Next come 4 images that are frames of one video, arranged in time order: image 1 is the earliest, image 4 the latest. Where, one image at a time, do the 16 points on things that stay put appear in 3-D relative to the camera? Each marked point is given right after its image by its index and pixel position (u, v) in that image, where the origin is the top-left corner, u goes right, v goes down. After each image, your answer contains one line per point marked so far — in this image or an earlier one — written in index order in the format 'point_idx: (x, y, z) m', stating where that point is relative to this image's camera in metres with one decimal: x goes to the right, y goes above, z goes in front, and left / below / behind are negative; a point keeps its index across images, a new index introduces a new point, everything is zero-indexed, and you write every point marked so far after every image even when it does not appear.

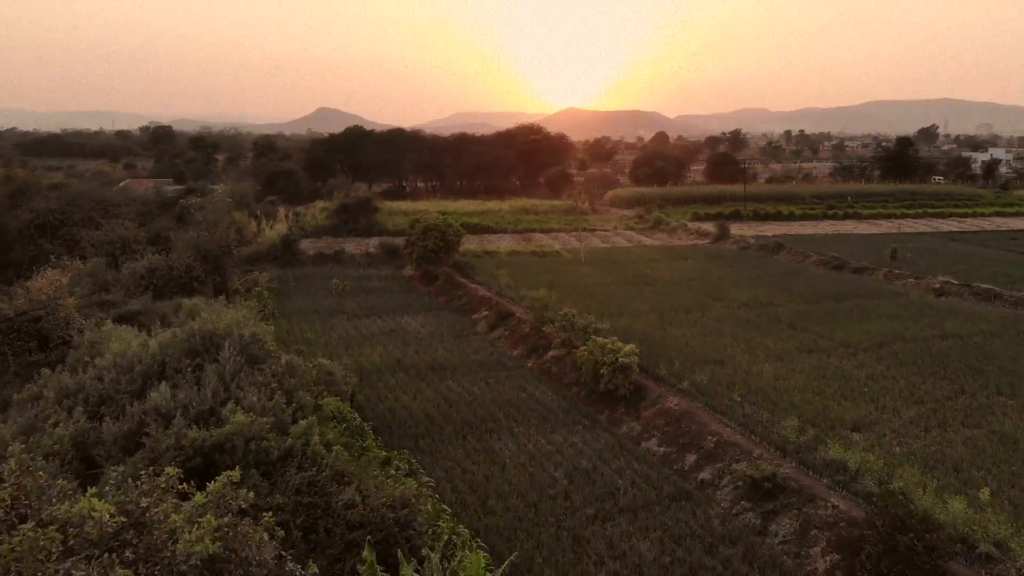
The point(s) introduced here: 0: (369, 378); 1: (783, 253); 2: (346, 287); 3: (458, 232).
0: (-1.6, -1.0, +10.4) m
1: (+5.8, +0.7, +19.8) m
2: (-3.0, 0.0, +16.4) m
3: (-1.0, +1.1, +17.2) m
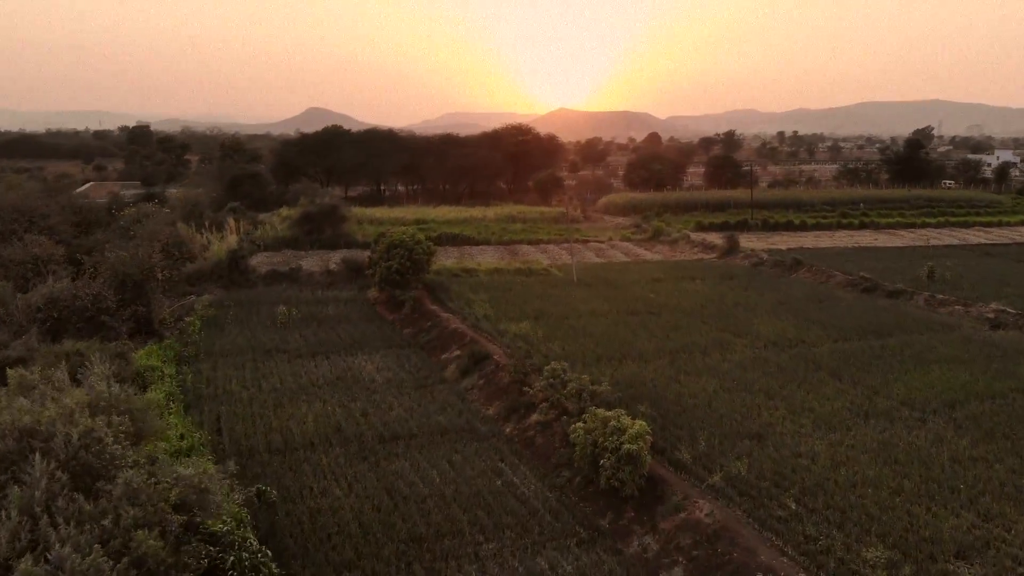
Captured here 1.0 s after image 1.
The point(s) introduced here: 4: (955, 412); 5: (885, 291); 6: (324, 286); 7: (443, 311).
0: (-1.9, -1.5, +7.9) m
1: (+5.5, +0.3, +17.4) m
2: (-3.3, -0.4, +13.9) m
3: (-1.4, +0.6, +14.7) m
4: (+4.3, -1.2, +8.9) m
5: (+6.2, 0.0, +15.4) m
6: (-3.4, 0.0, +16.5) m
7: (-1.0, -0.3, +13.4) m
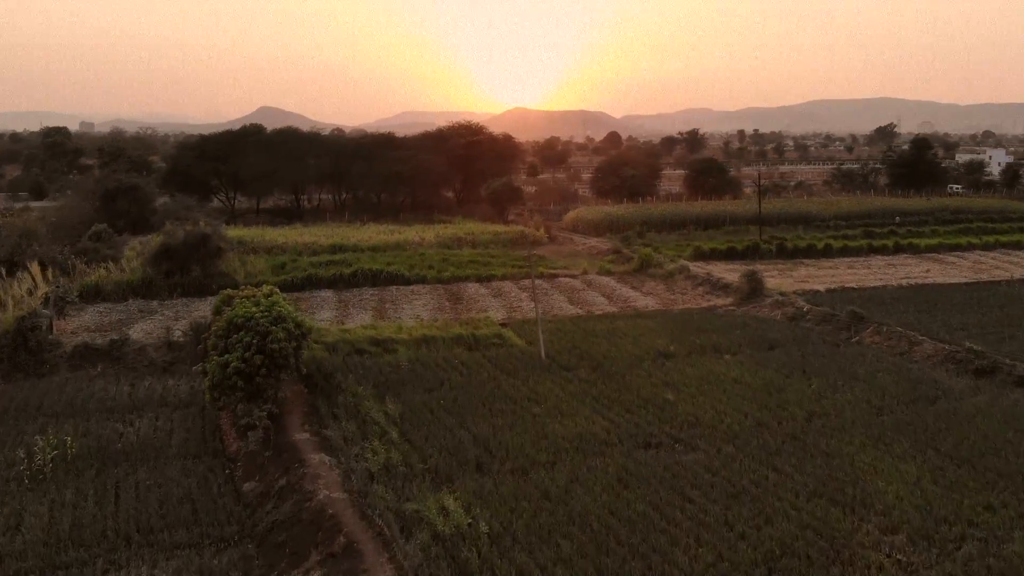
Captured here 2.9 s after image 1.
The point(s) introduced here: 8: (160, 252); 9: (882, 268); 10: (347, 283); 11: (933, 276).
0: (-2.2, -2.5, +2.2) m
1: (+4.7, -0.6, +12.1) m
2: (-3.9, -1.4, +8.2) m
3: (-2.0, -0.4, +9.1) m
4: (+3.9, -2.1, +3.5) m
5: (+5.5, -0.9, +10.1) m
6: (-4.1, -1.0, +10.8) m
7: (-1.6, -1.3, +7.8) m
8: (-5.7, +0.6, +15.1) m
9: (+7.1, +0.4, +17.6) m
10: (-2.8, +0.1, +15.8) m
11: (+7.7, +0.2, +16.8) m
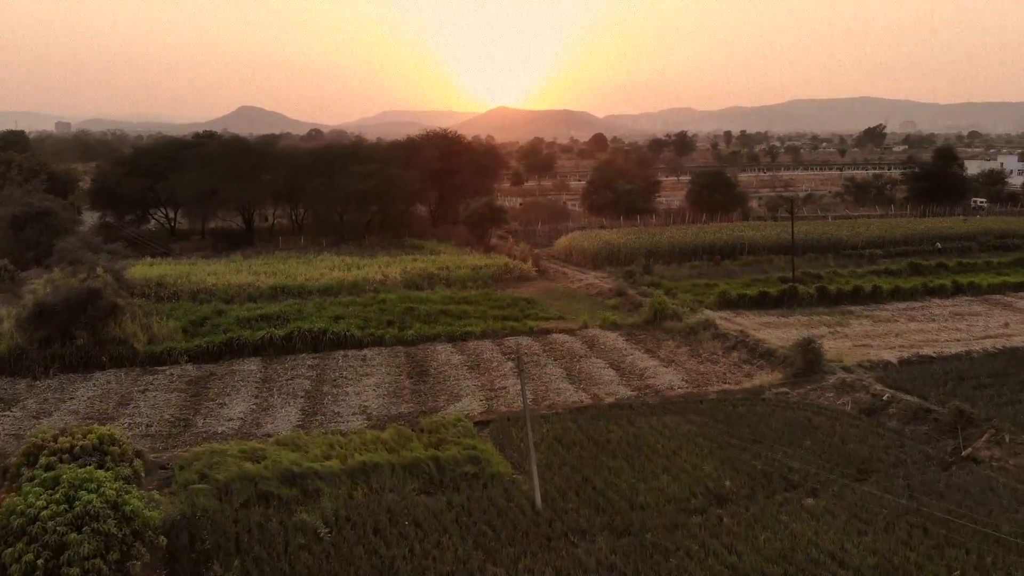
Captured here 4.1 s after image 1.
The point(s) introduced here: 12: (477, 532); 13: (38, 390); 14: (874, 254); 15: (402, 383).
0: (-2.2, -3.4, -1.3) m
1: (+4.5, -1.5, +8.7) m
2: (-4.0, -2.3, +4.7) m
3: (-2.2, -1.3, +5.6) m
4: (+3.9, -3.0, +0.2) m
5: (+5.4, -1.8, +6.8) m
6: (-4.3, -1.9, +7.3) m
7: (-1.7, -2.2, +4.3) m
8: (-6.0, -0.3, +11.6) m
9: (+6.8, -0.5, +14.3) m
10: (-3.1, -0.8, +12.3) m
11: (+7.4, -0.6, +13.5) m
12: (-0.2, -1.8, +6.6) m
13: (-5.5, -1.1, +10.7) m
14: (+7.8, +0.7, +19.8) m
15: (-1.3, -1.2, +10.8) m
